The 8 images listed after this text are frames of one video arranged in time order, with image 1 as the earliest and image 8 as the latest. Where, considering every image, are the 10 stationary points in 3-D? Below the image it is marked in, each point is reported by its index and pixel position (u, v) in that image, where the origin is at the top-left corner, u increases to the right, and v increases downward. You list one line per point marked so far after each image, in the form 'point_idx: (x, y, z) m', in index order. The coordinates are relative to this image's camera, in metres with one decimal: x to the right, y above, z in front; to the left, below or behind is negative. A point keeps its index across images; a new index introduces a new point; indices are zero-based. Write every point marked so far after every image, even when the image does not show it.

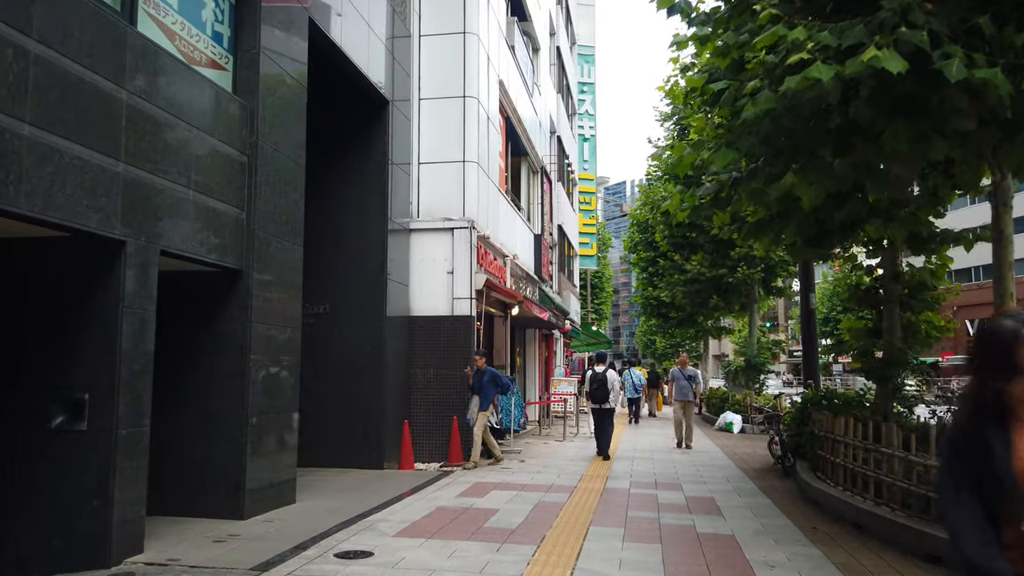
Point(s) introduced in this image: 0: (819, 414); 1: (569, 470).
0: (+3.8, -1.6, +9.7) m
1: (+0.8, -2.5, +10.5) m
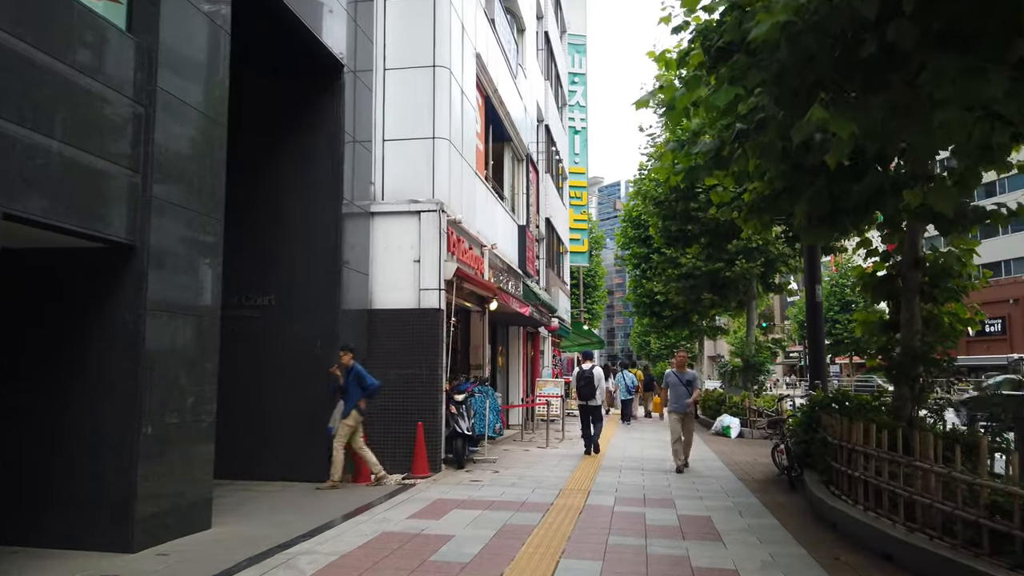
0: (+3.5, -1.4, +8.5) m
1: (+0.4, -2.3, +9.3) m
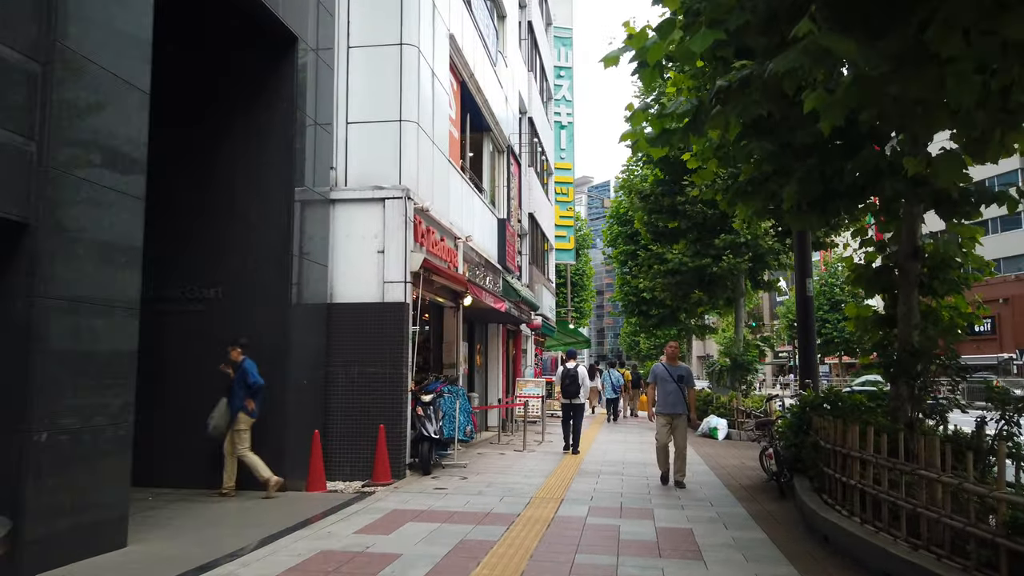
0: (+3.1, -1.3, +7.8) m
1: (+0.1, -2.2, +8.6) m
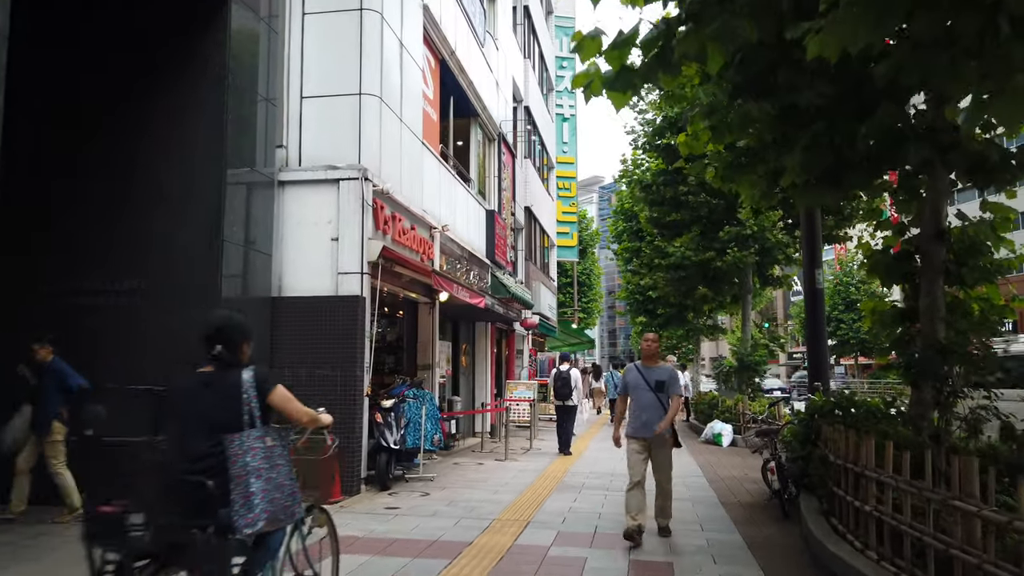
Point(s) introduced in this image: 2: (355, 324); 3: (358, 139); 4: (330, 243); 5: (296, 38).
0: (+2.8, -1.2, +6.7) m
1: (-0.3, -2.1, +7.5) m
2: (-1.7, -0.4, +8.5) m
3: (-1.8, +1.8, +9.2) m
4: (-2.1, +0.5, +8.8) m
5: (-2.6, +3.1, +9.5) m
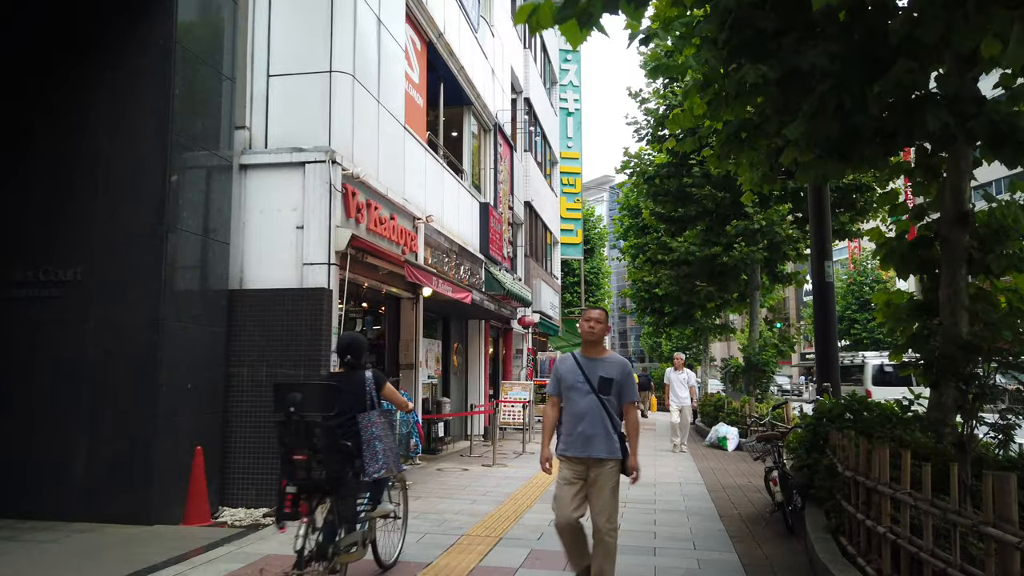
0: (+2.5, -1.1, +5.9) m
1: (-0.5, -2.1, +6.8) m
2: (-1.9, -0.3, +7.8) m
3: (-2.0, +1.8, +8.5) m
4: (-2.3, +0.6, +8.1) m
5: (-2.8, +3.1, +8.8) m
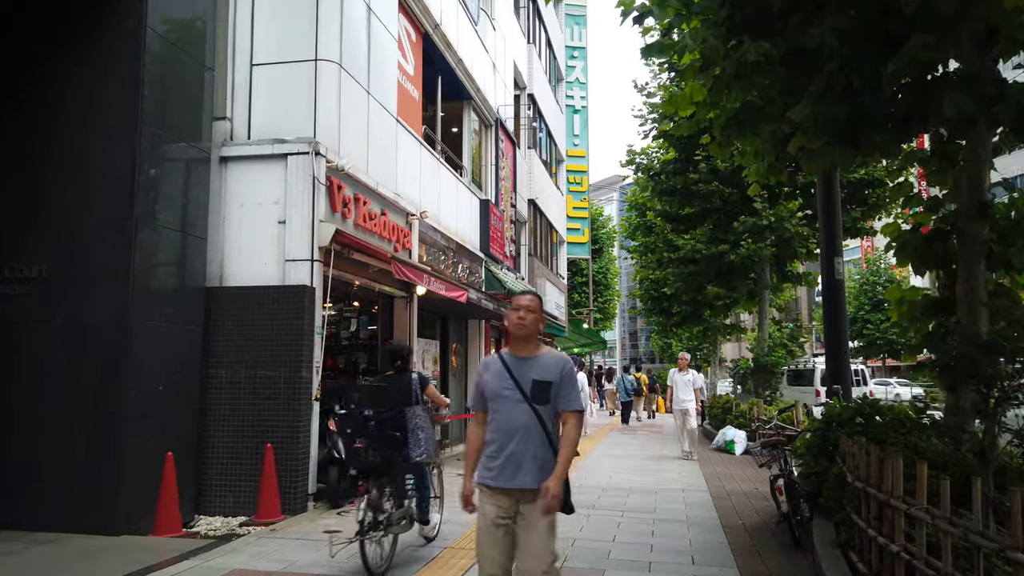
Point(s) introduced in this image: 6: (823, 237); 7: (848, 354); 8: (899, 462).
0: (+2.4, -1.1, +5.5) m
1: (-0.6, -2.0, +6.4) m
2: (-2.0, -0.3, +7.4) m
3: (-2.1, +1.9, +8.2) m
4: (-2.4, +0.6, +7.8) m
5: (-2.9, +3.2, +8.5) m
6: (+3.4, +0.6, +8.5) m
7: (+3.6, -0.7, +8.4) m
8: (+2.1, -1.0, +4.3) m
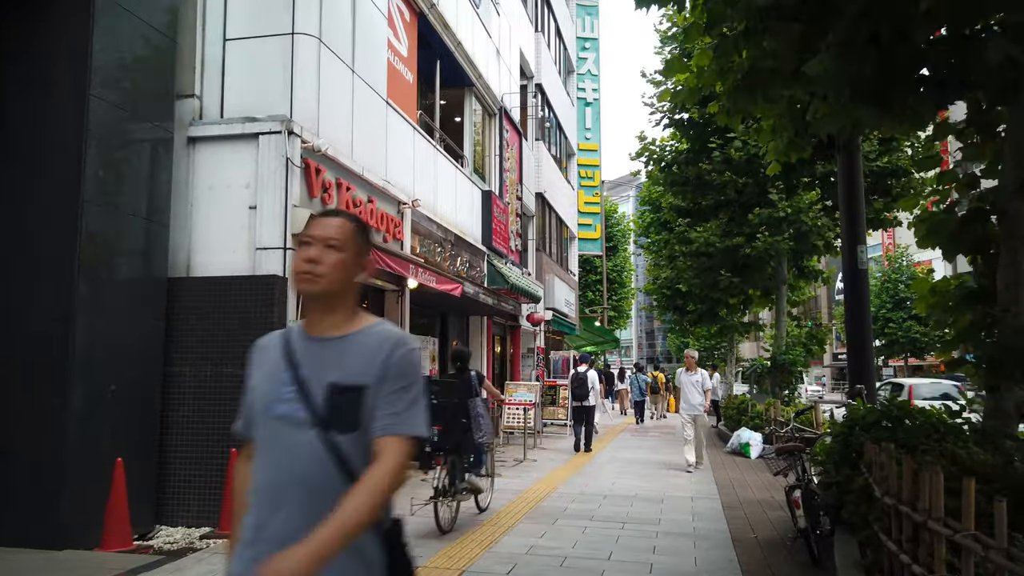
0: (+2.3, -1.0, +4.8) m
1: (-0.7, -1.9, +5.8) m
2: (-2.1, -0.2, +6.8) m
3: (-2.2, +2.0, +7.6) m
4: (-2.5, +0.7, +7.2) m
5: (-3.0, +3.2, +7.9) m
6: (+3.3, +0.7, +7.8) m
7: (+3.6, -0.6, +7.7) m
8: (+2.0, -0.9, +3.6) m
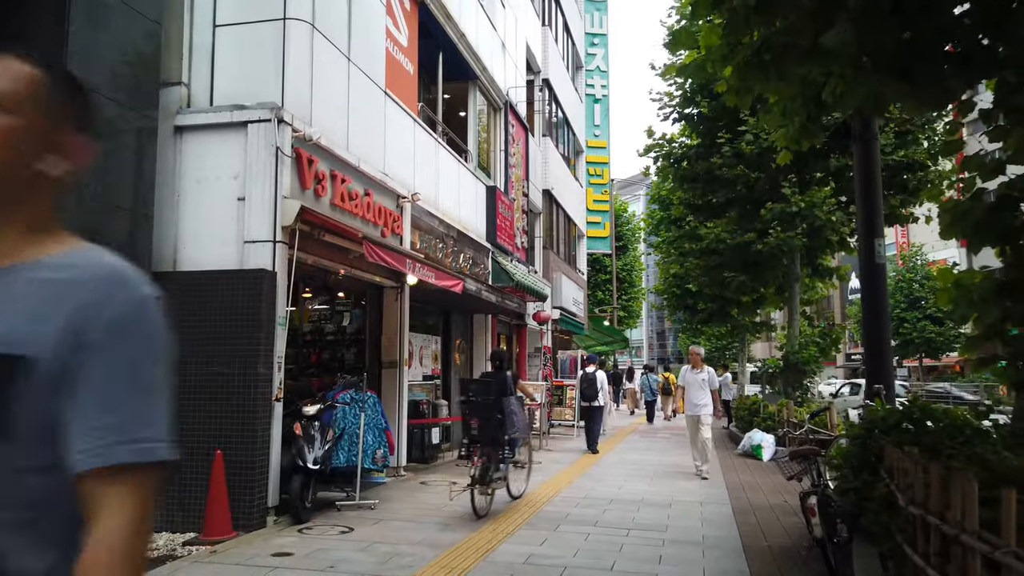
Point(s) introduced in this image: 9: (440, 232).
0: (+2.2, -1.0, +4.4) m
1: (-0.8, -1.9, +5.5) m
2: (-2.1, -0.2, +6.5) m
3: (-2.2, +2.0, +7.3) m
4: (-2.5, +0.7, +6.9) m
5: (-3.0, +3.3, +7.6) m
6: (+3.3, +0.7, +7.4) m
7: (+3.6, -0.6, +7.3) m
8: (+1.9, -0.8, +3.2) m
9: (-1.0, +0.8, +11.0) m
